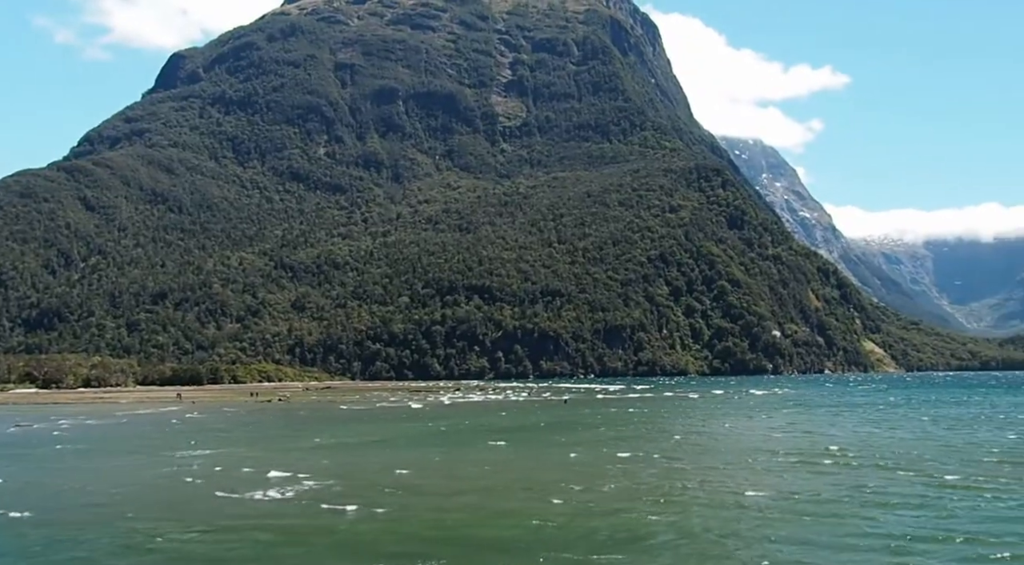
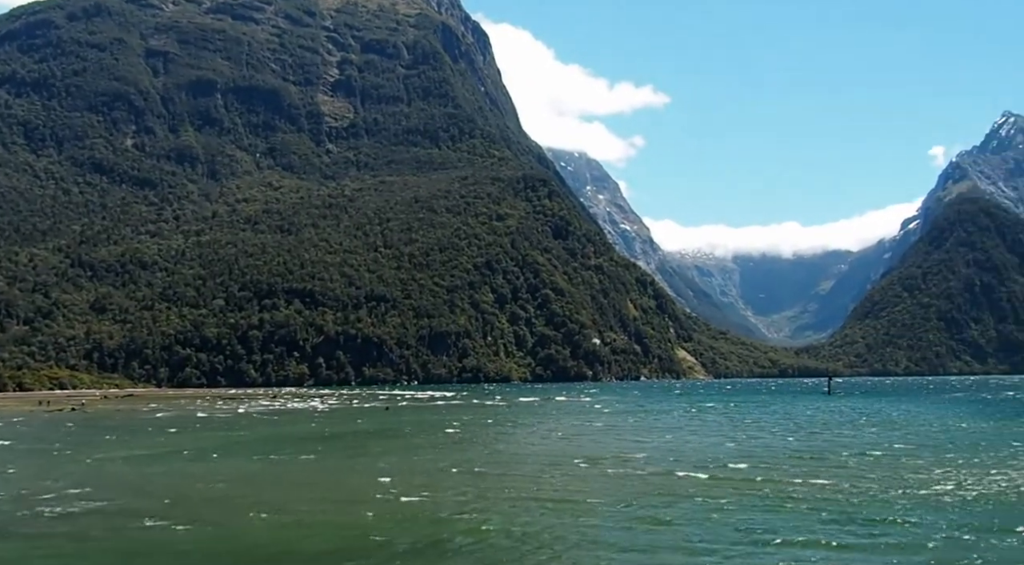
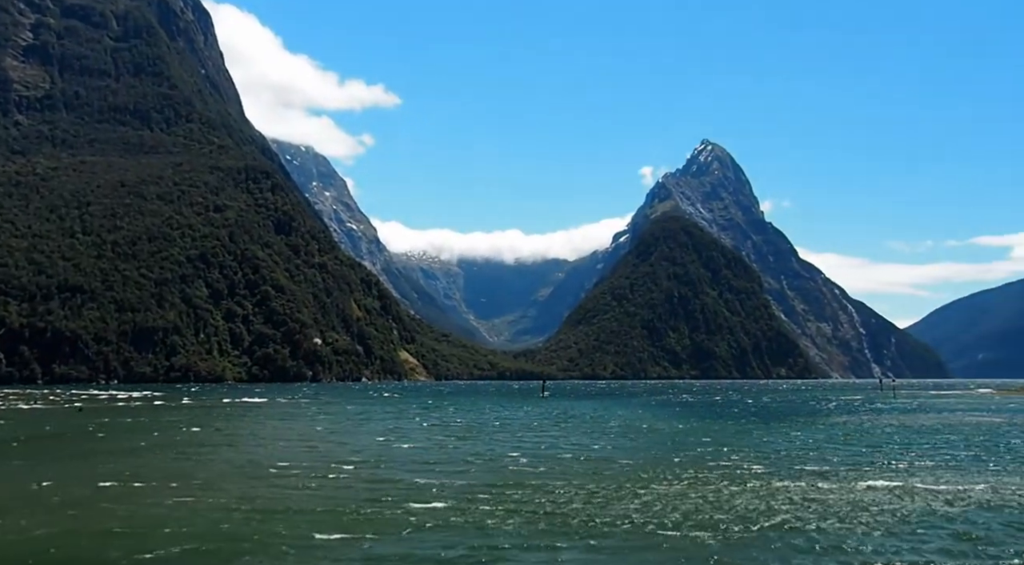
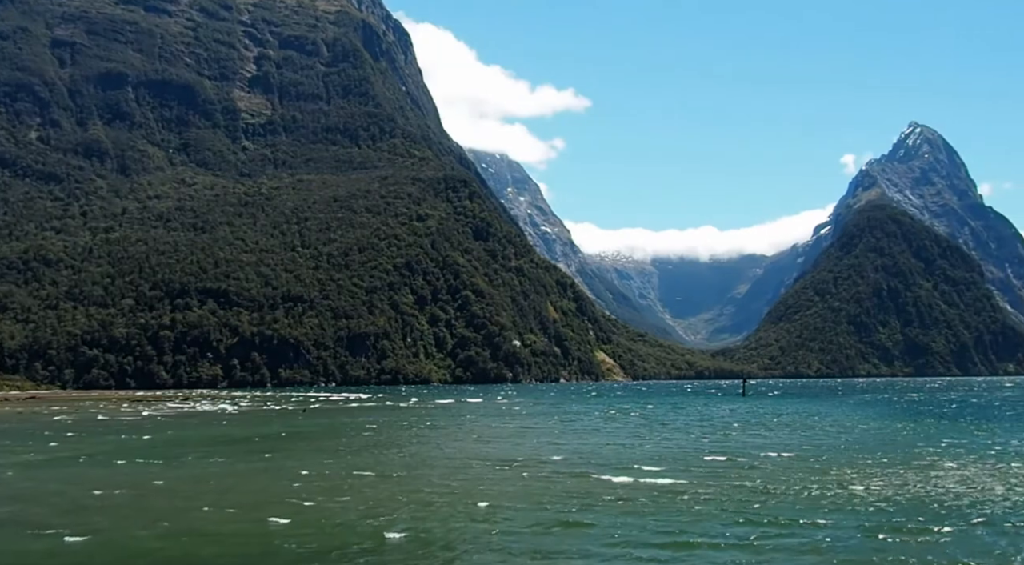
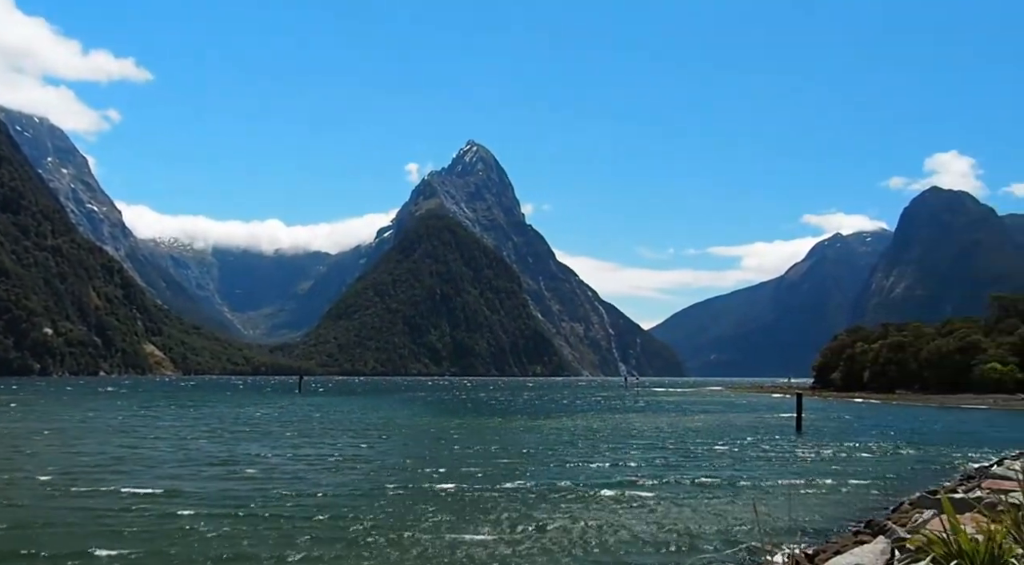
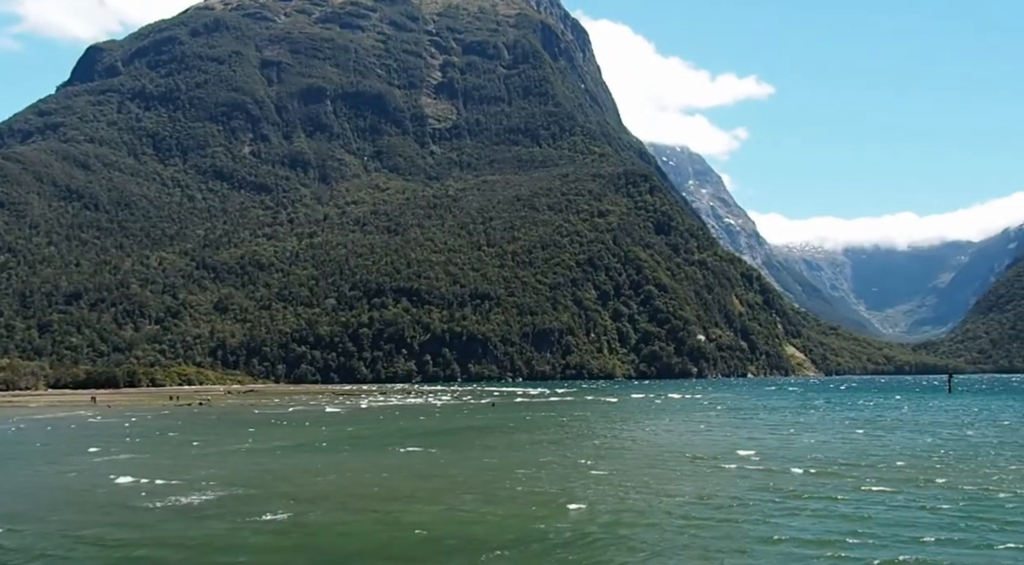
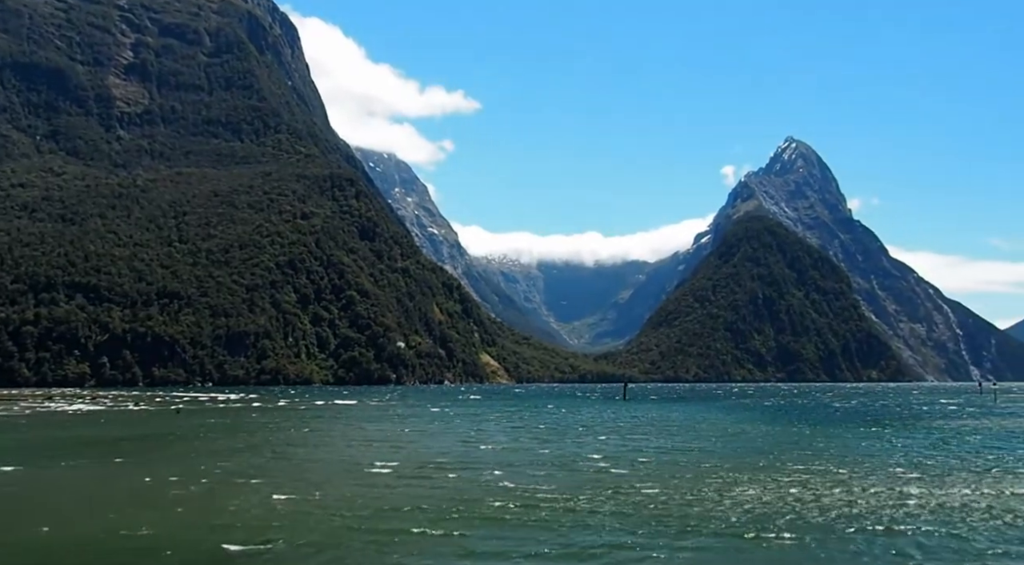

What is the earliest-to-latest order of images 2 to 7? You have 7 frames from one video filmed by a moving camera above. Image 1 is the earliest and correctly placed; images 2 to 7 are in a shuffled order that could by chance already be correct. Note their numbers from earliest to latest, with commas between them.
6, 2, 4, 7, 3, 5
